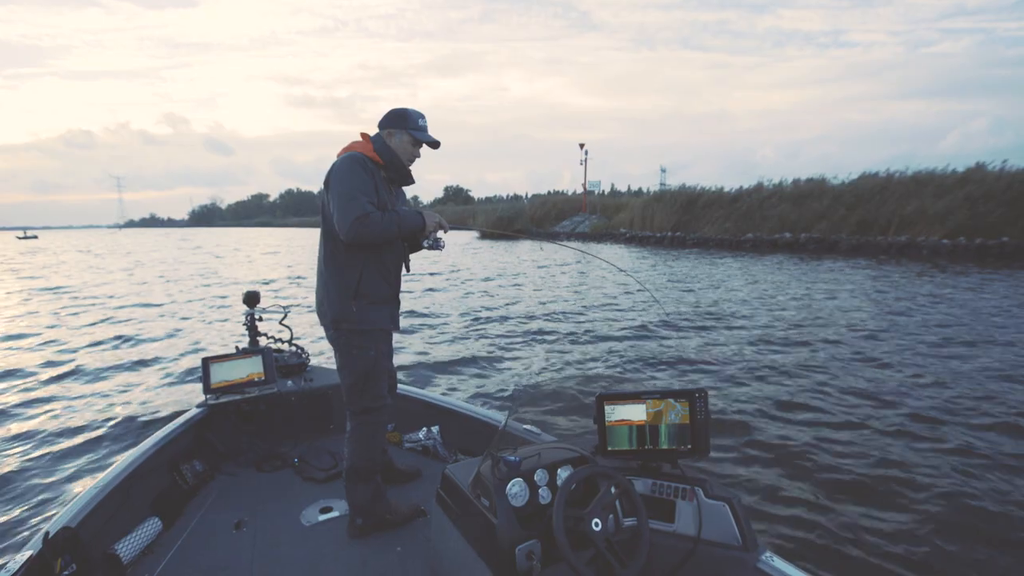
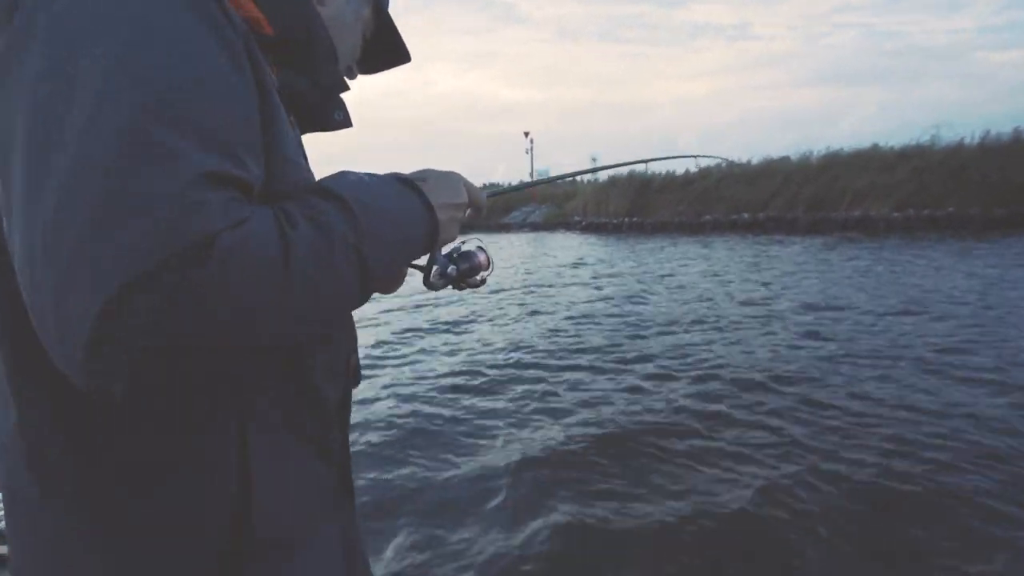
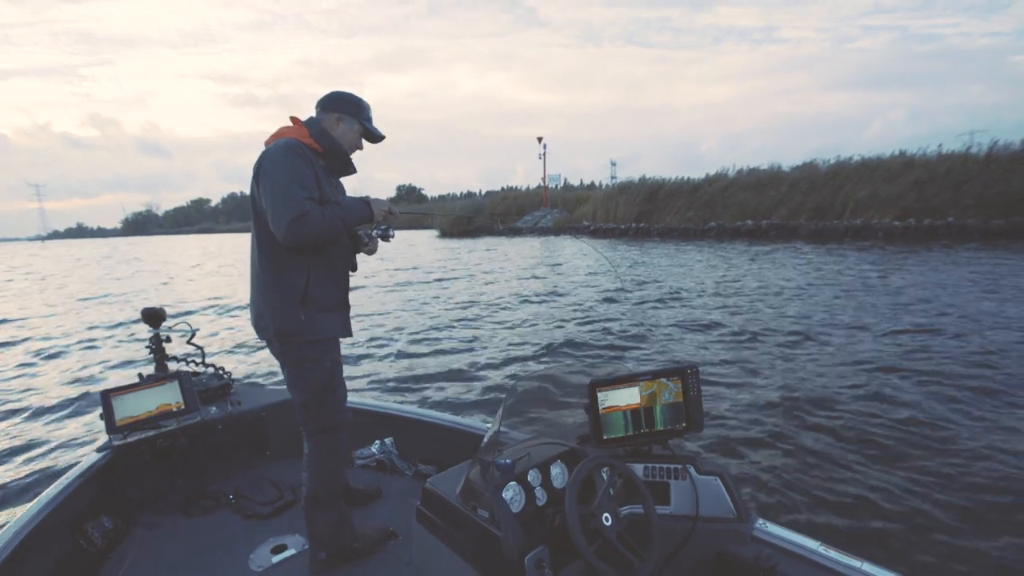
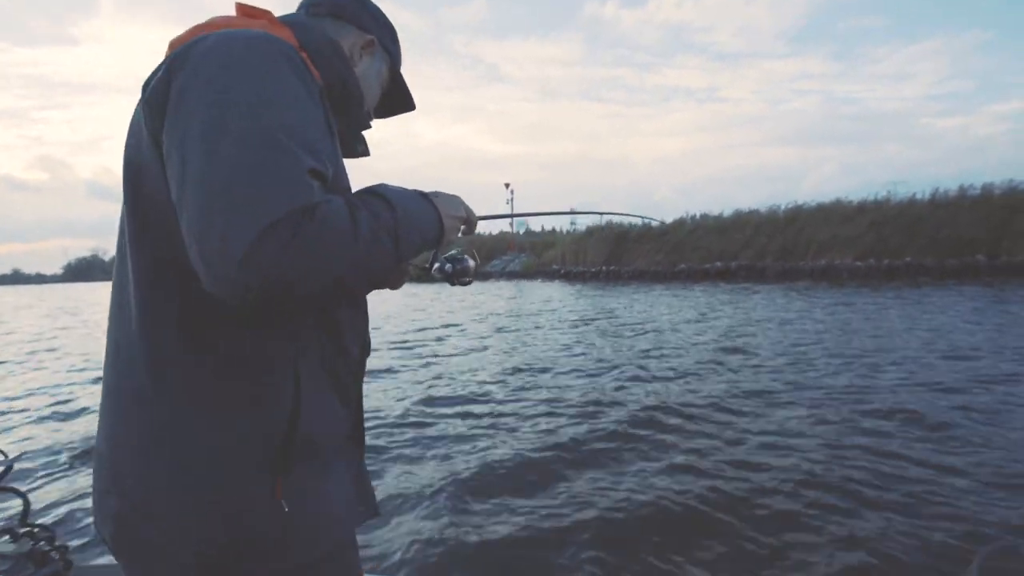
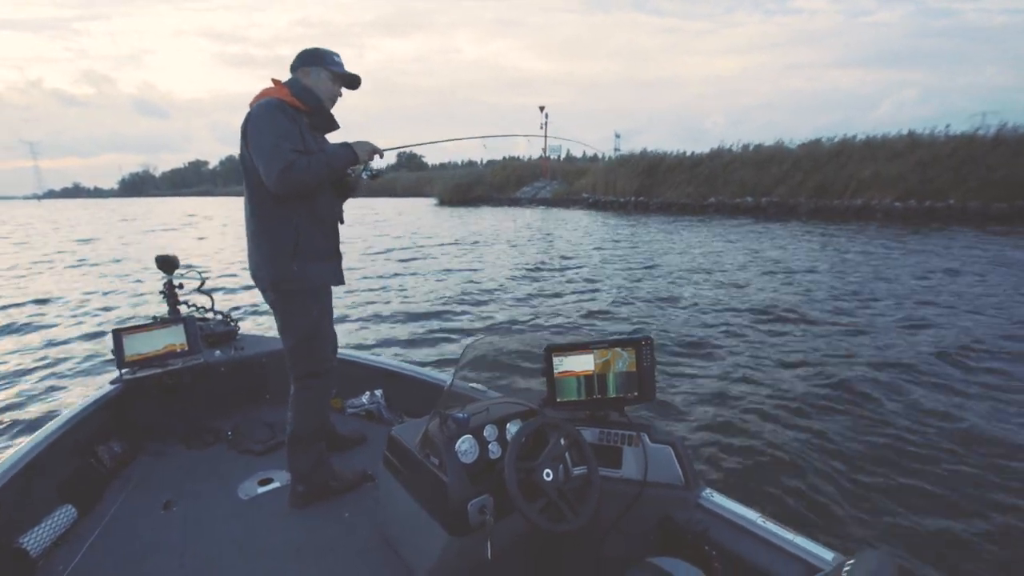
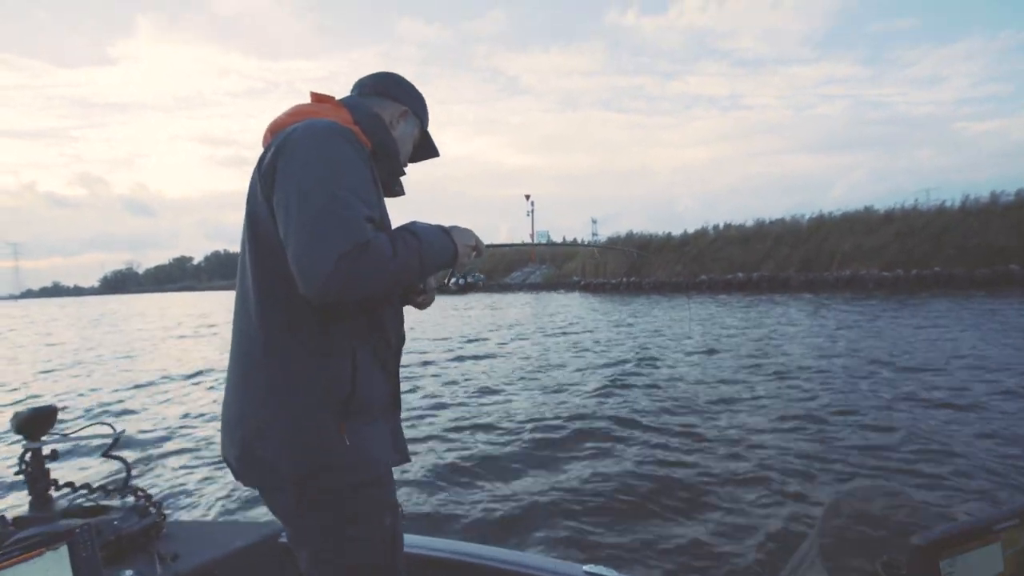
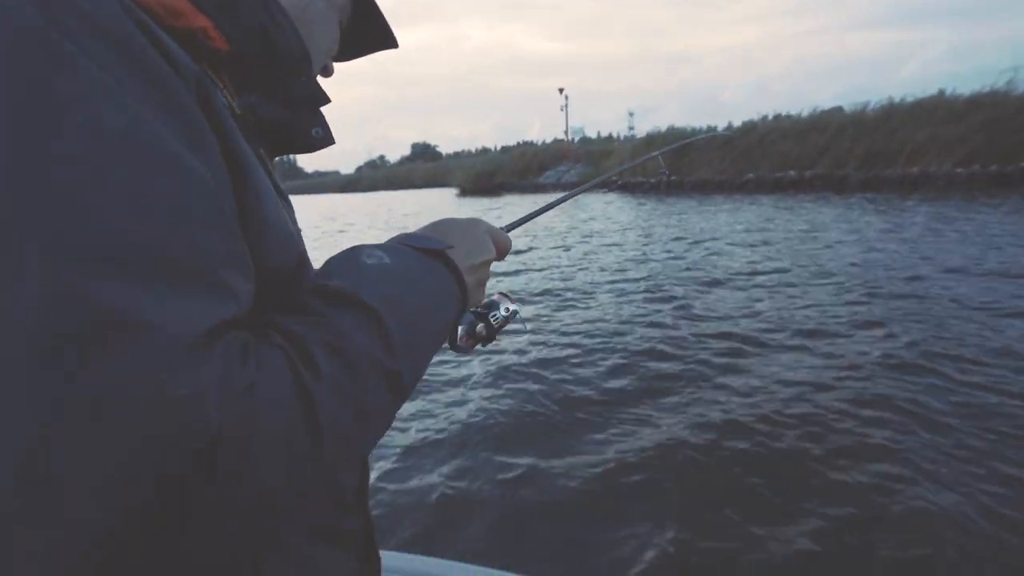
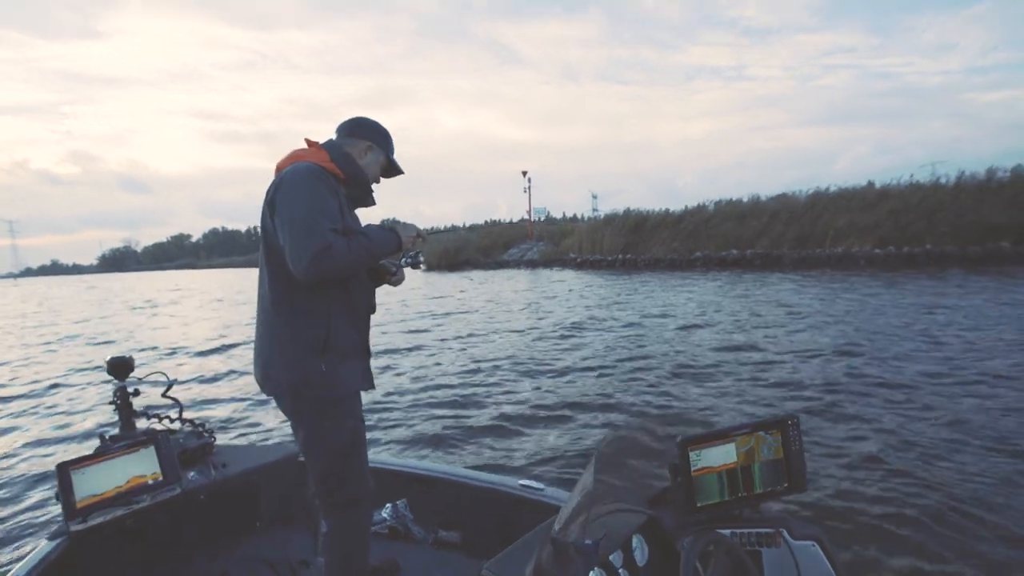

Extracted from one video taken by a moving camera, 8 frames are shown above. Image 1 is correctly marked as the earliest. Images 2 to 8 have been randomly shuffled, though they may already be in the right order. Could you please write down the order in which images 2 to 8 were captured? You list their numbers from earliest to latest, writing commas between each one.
5, 3, 8, 6, 4, 2, 7
